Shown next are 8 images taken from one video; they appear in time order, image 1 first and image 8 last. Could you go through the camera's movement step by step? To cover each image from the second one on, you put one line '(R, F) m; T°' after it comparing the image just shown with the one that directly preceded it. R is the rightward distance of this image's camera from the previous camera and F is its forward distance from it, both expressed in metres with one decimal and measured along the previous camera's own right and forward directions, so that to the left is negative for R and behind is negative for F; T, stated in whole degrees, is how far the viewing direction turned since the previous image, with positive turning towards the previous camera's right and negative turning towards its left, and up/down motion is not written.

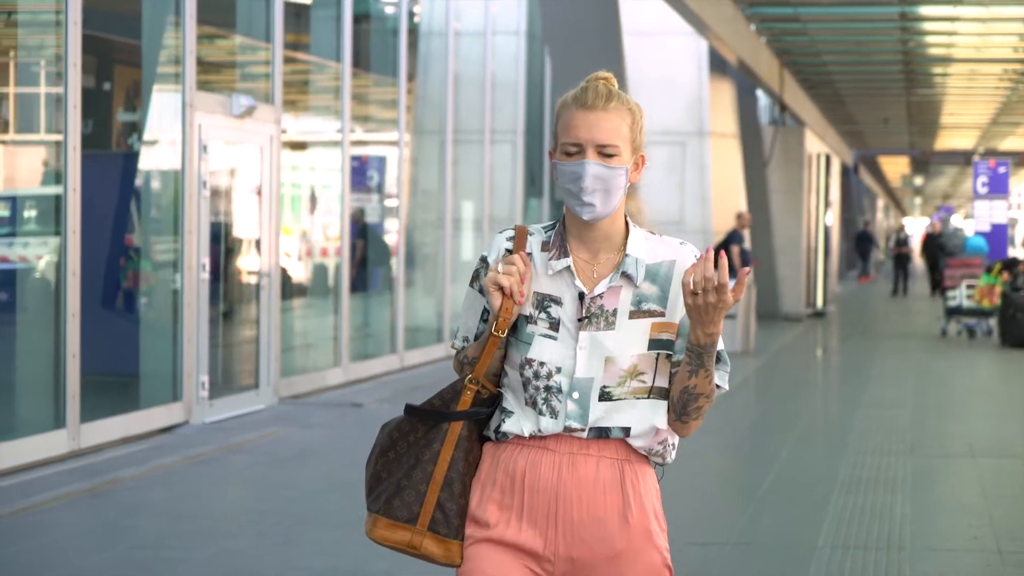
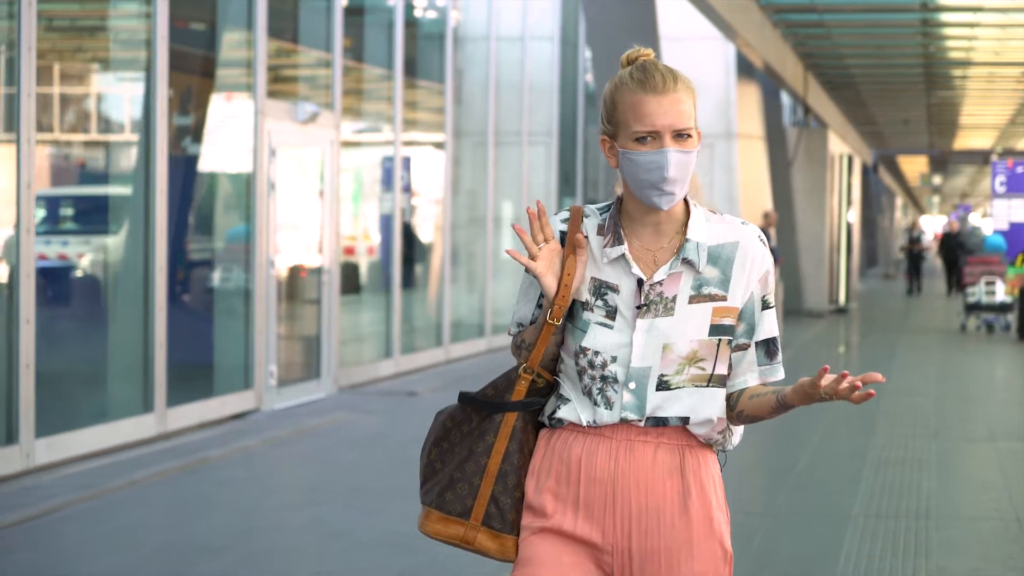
(-0.1, -0.7) m; 0°
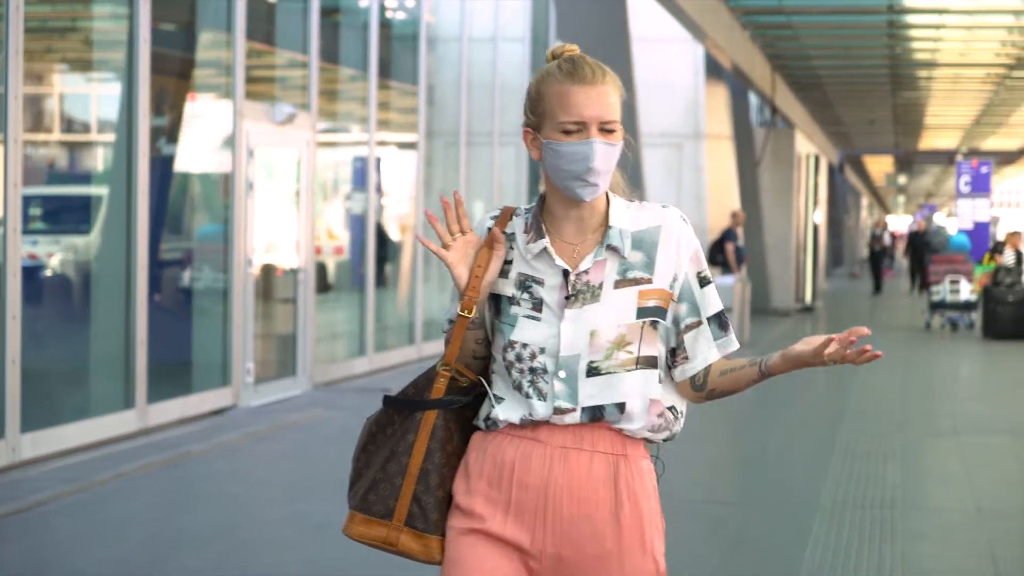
(0.0, -0.2) m; +1°
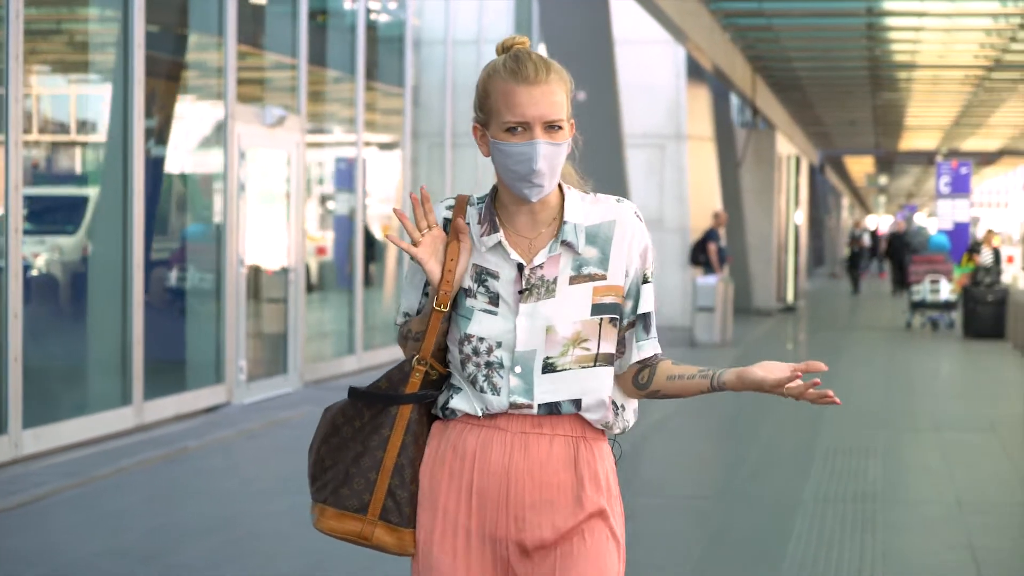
(0.0, -0.2) m; 0°
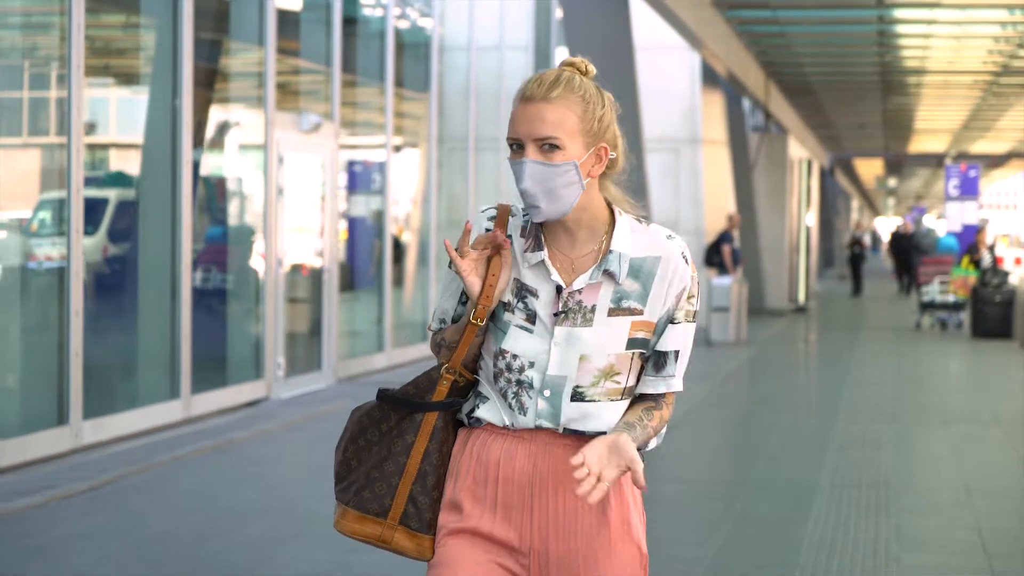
(-0.1, -0.5) m; 0°
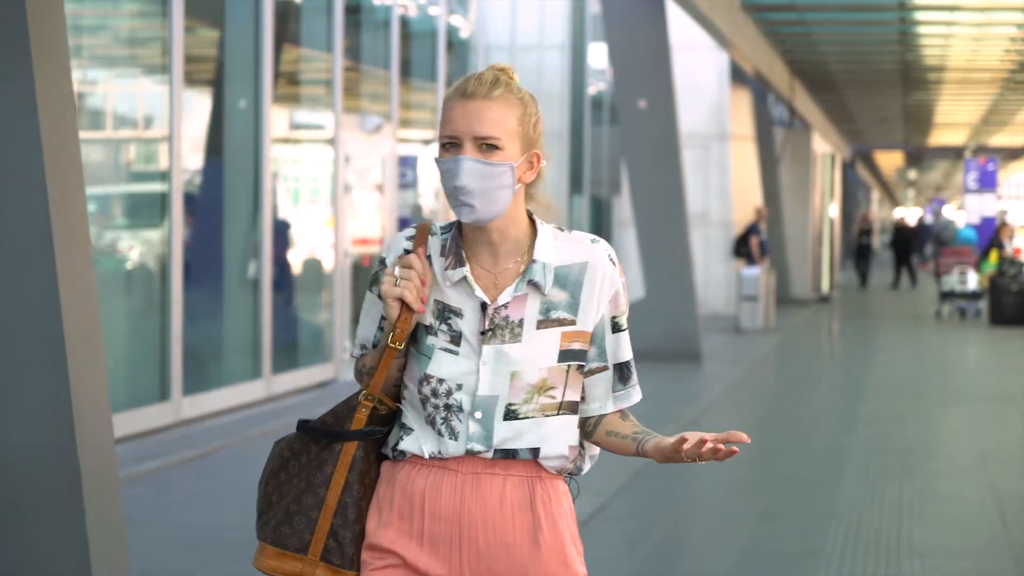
(-0.1, -0.9) m; 0°
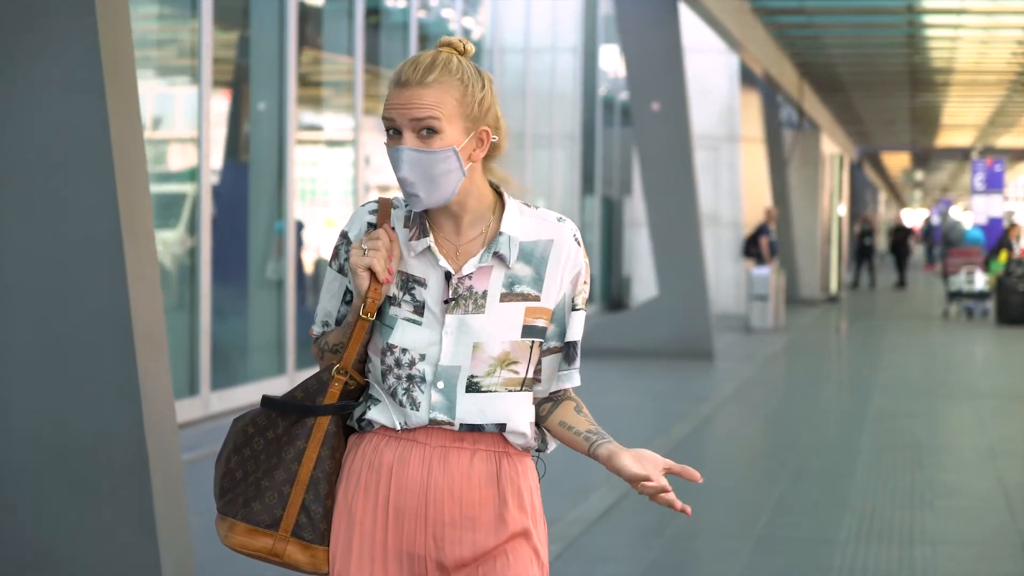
(0.0, -0.2) m; 0°
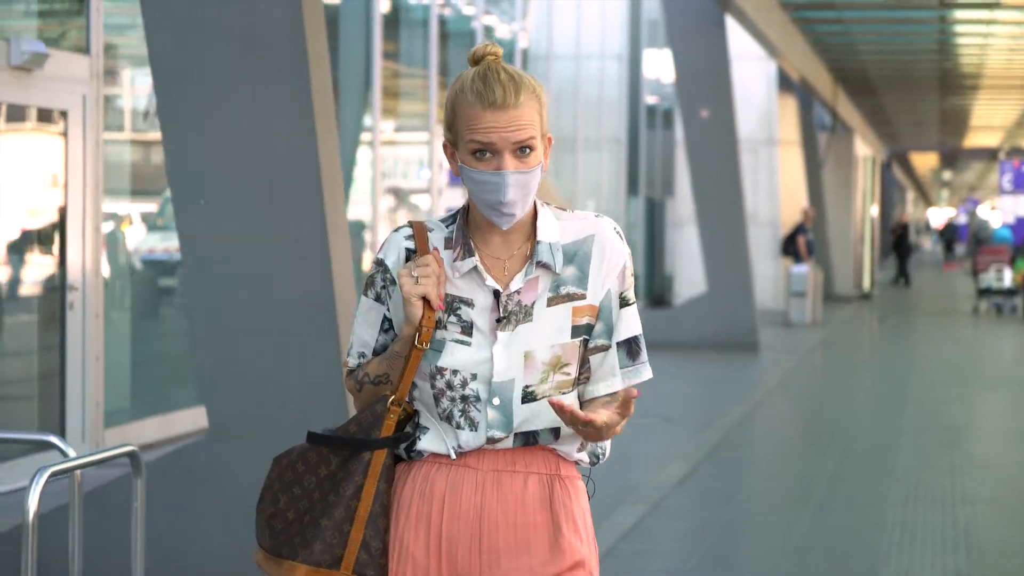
(-0.2, -0.9) m; -1°
